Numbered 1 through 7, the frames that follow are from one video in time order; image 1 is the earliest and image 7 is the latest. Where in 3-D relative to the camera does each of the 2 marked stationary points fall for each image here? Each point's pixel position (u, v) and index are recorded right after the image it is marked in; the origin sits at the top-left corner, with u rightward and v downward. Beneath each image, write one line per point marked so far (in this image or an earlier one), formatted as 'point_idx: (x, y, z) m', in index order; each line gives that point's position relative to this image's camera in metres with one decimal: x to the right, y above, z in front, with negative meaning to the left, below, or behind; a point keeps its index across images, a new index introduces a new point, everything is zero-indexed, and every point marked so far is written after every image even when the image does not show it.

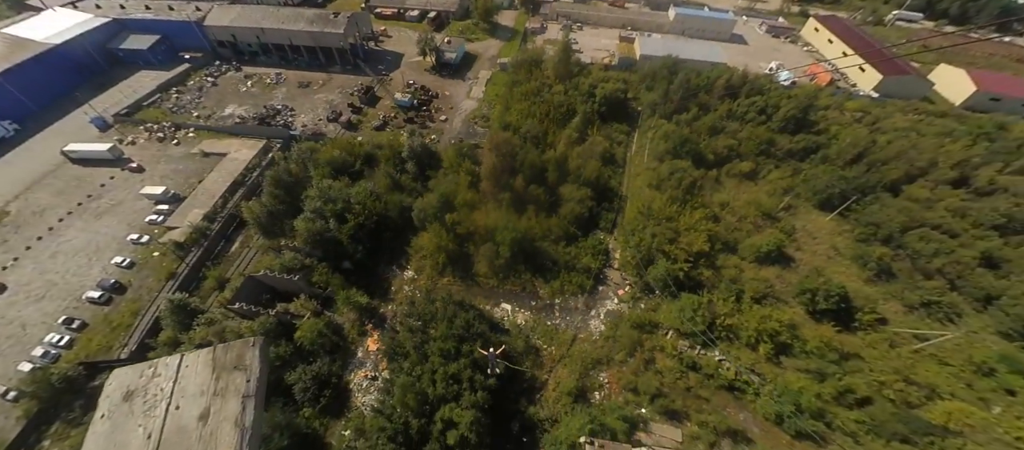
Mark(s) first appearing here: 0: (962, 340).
0: (+16.3, -4.2, +13.3) m
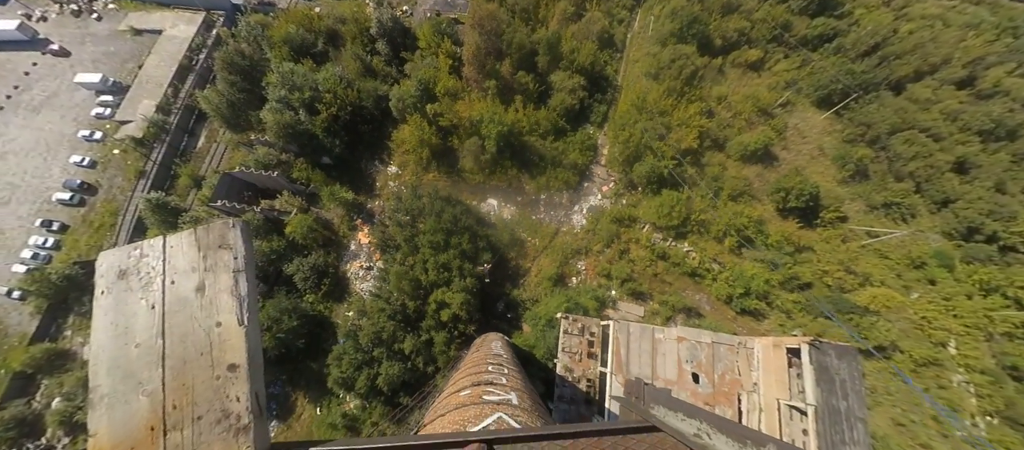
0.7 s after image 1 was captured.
0: (+15.8, -0.5, +14.6) m
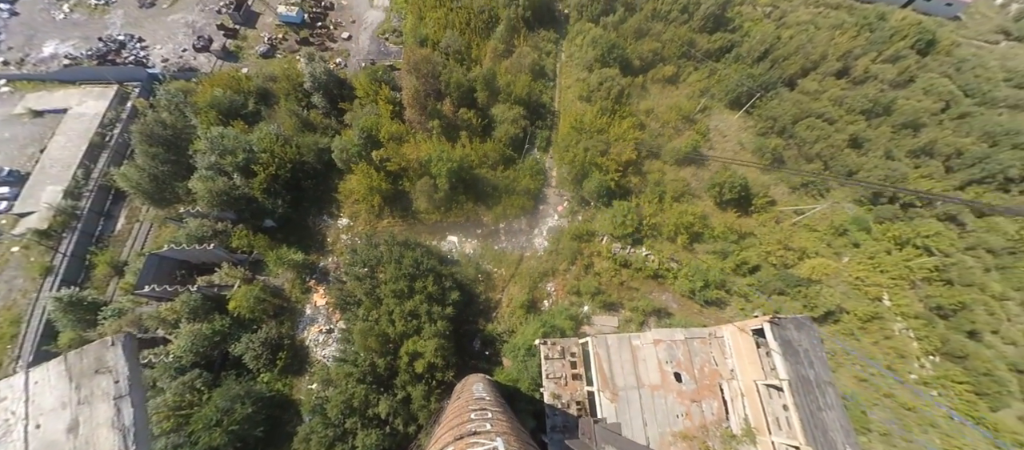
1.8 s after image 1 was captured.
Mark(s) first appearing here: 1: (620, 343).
0: (+14.2, +0.7, +16.5) m
1: (+3.9, -4.3, +13.4) m
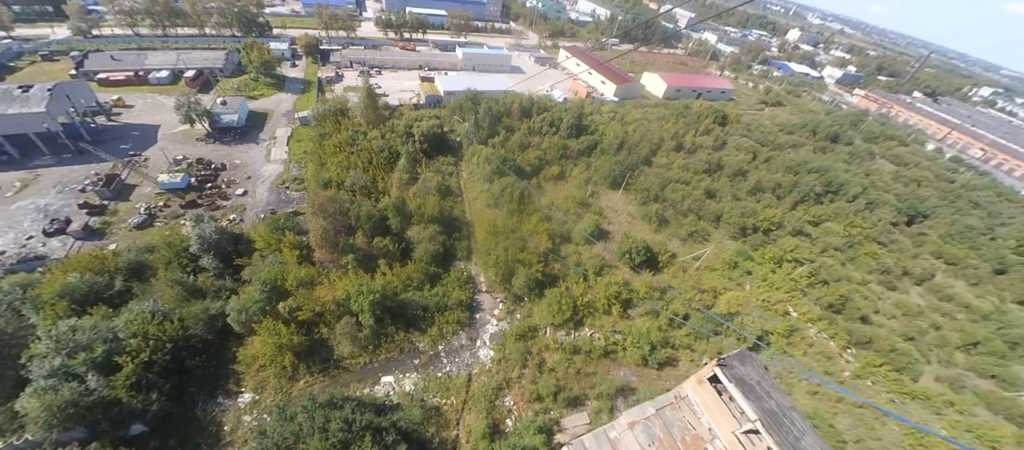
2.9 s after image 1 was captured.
0: (+10.8, -1.3, +19.4) m
1: (+2.9, -6.8, +12.3) m
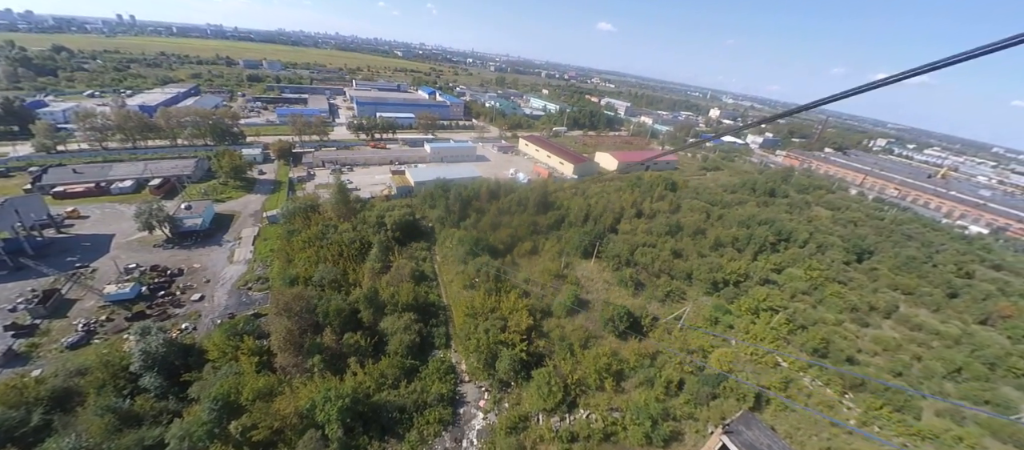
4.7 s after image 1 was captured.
0: (+9.7, -4.4, +19.6) m
1: (+3.0, -8.7, +10.7) m
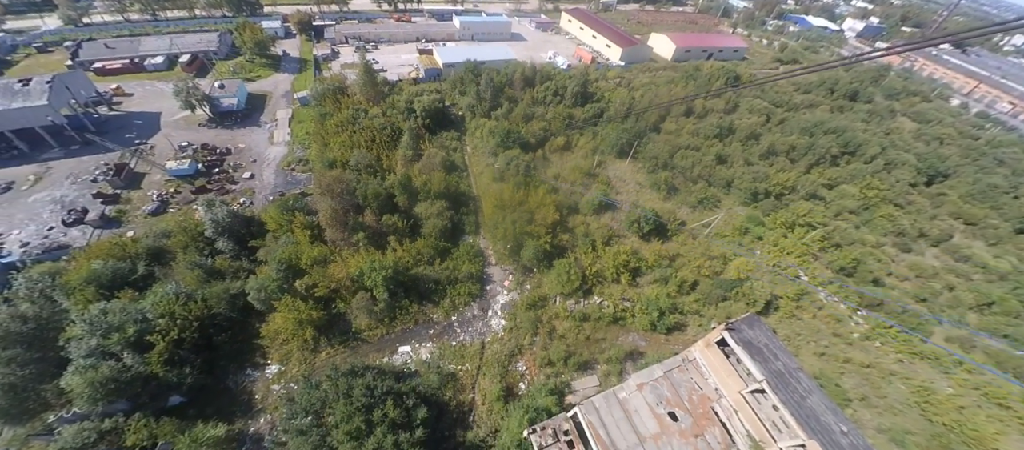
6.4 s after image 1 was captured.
0: (+11.2, +0.4, +19.1) m
1: (+3.3, -5.9, +12.8) m
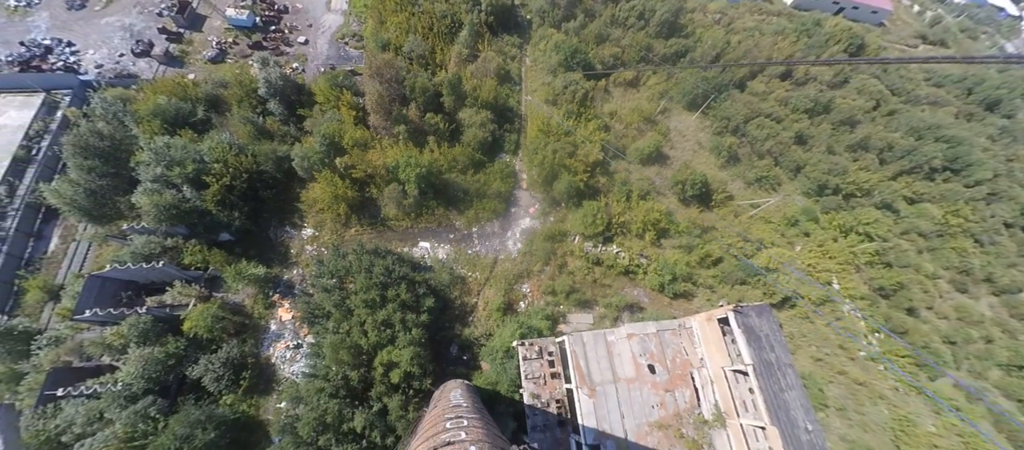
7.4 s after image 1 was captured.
0: (+12.9, +1.1, +17.7) m
1: (+3.1, -4.3, +13.6) m
